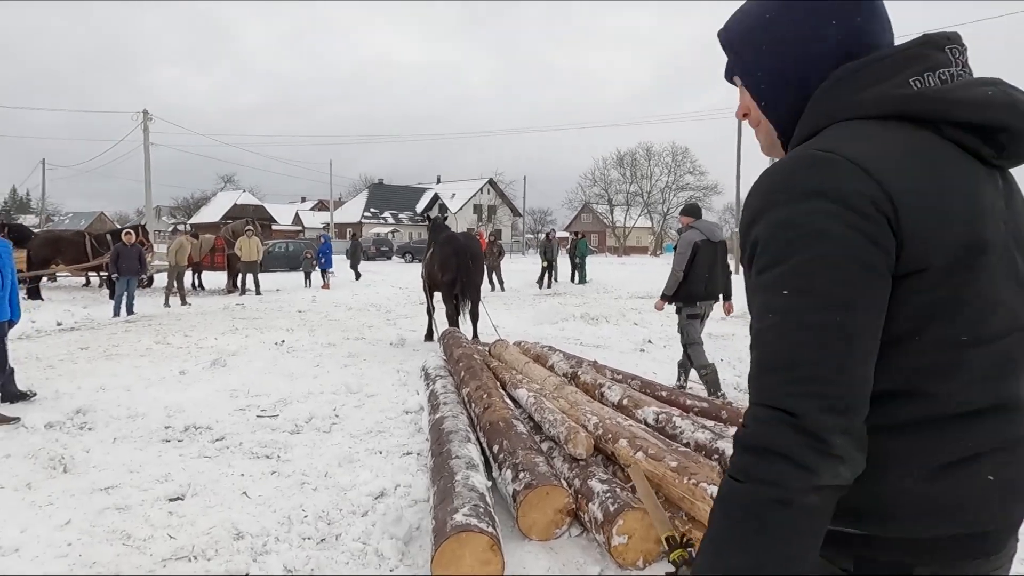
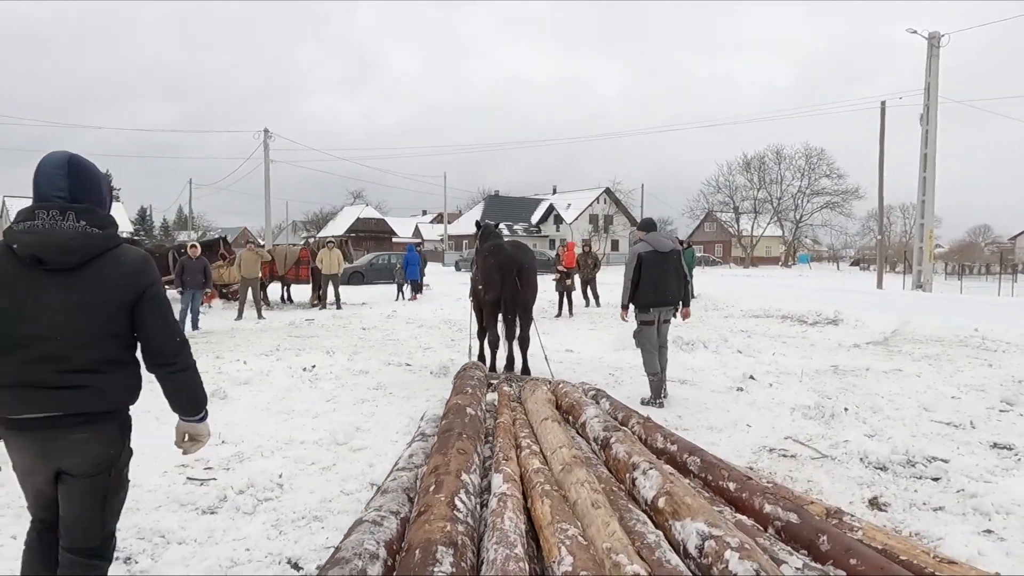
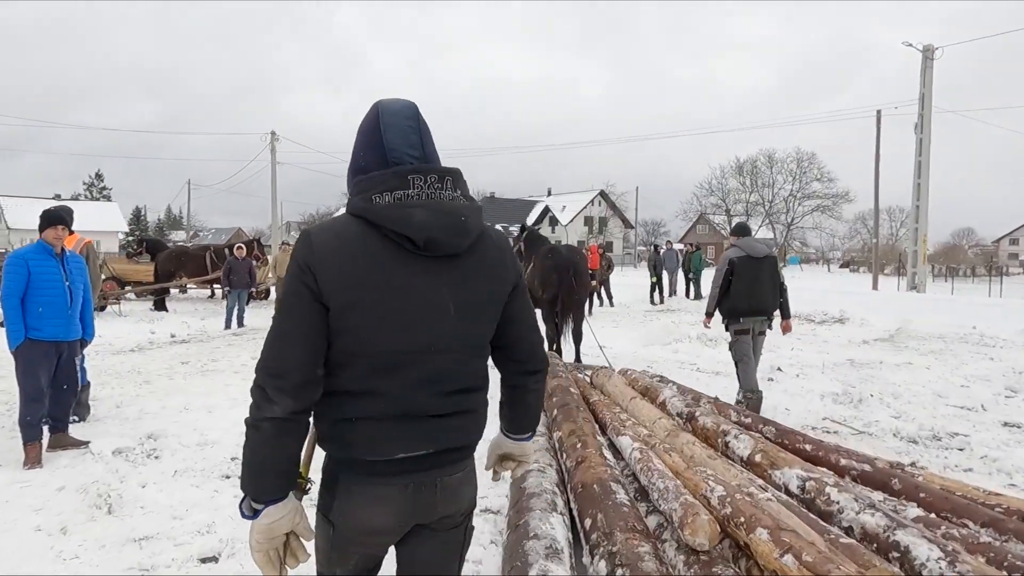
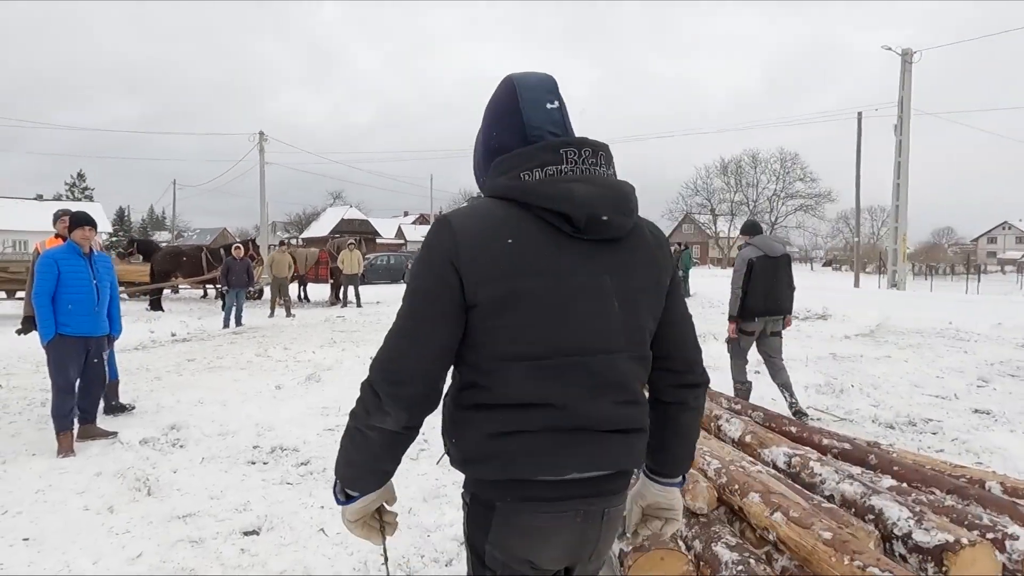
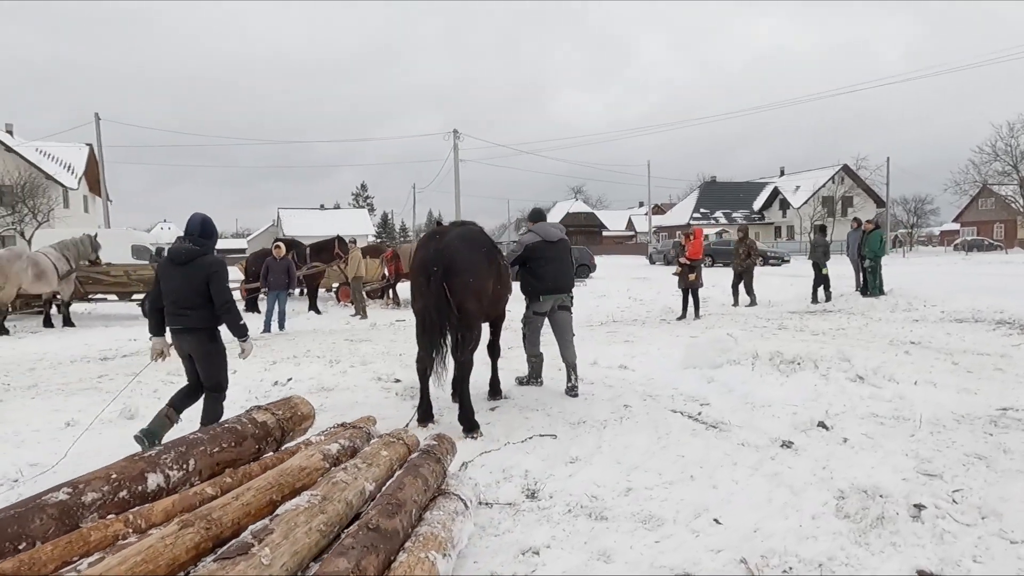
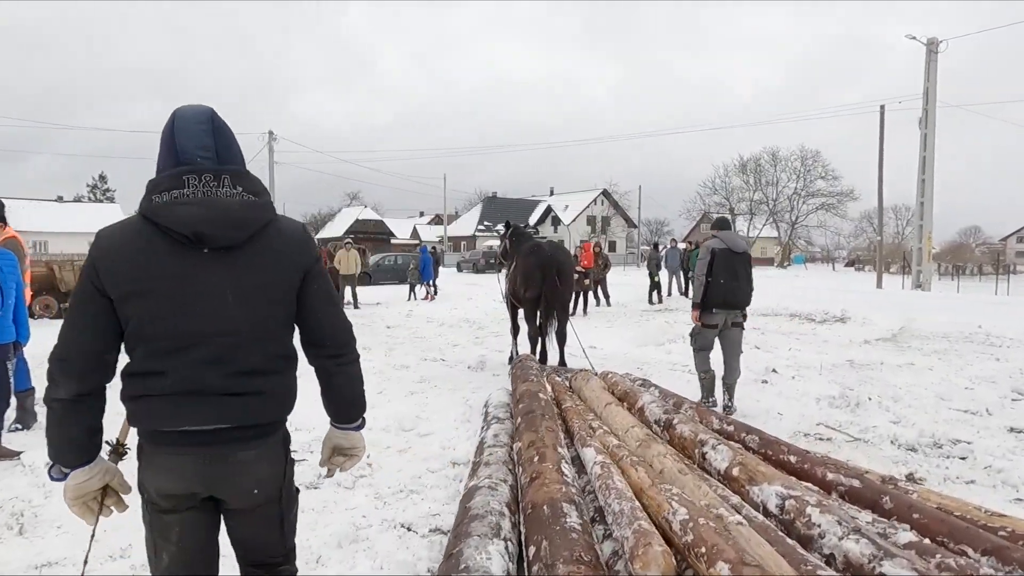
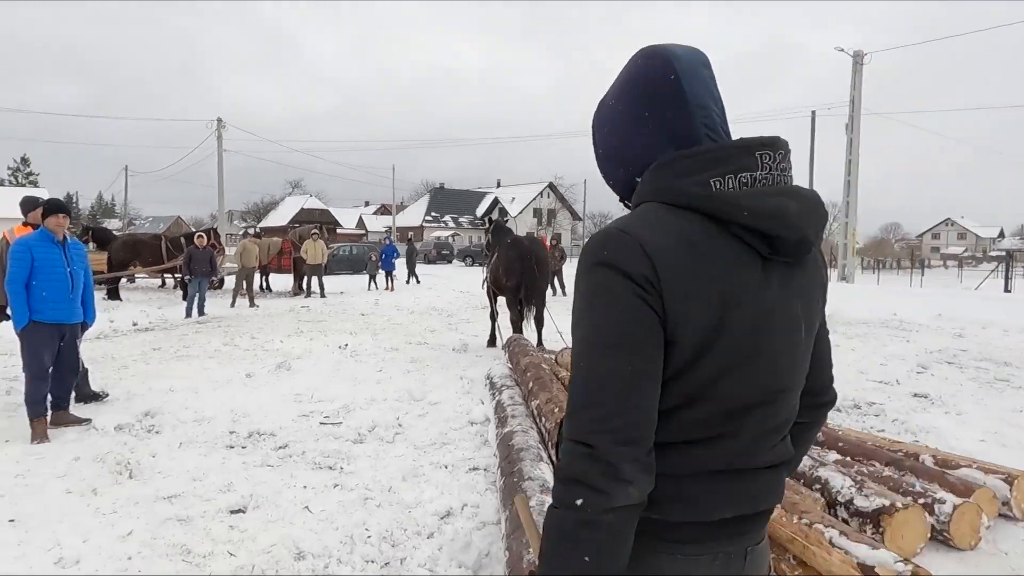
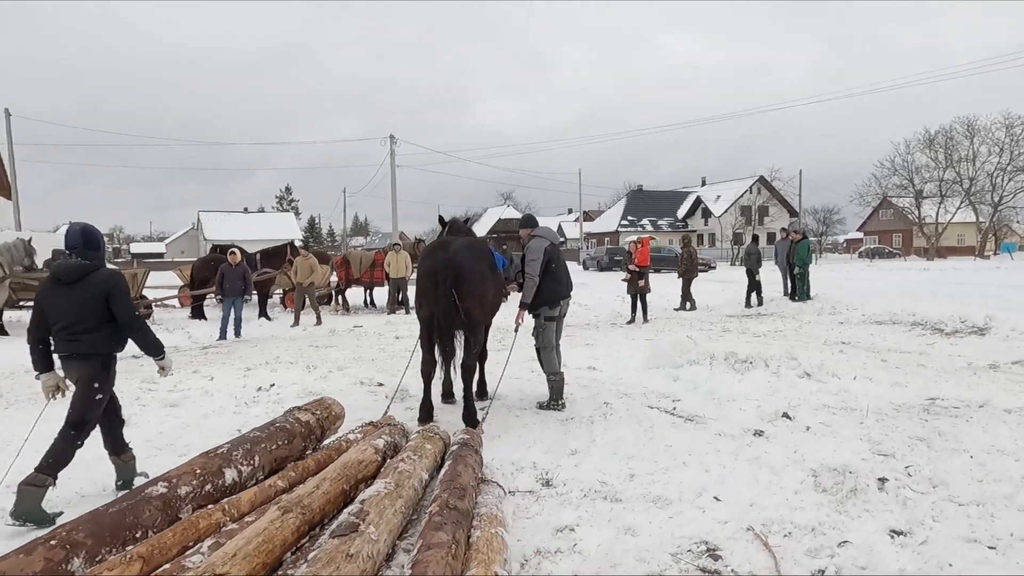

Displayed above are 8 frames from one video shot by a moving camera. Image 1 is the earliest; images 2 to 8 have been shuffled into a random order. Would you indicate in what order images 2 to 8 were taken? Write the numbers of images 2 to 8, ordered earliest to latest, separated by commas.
7, 4, 3, 6, 2, 8, 5
